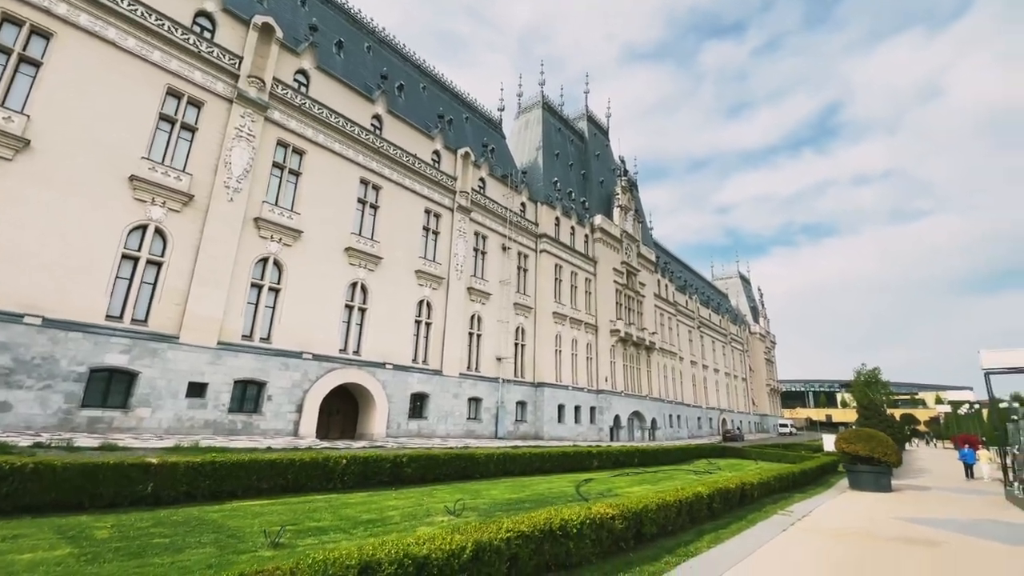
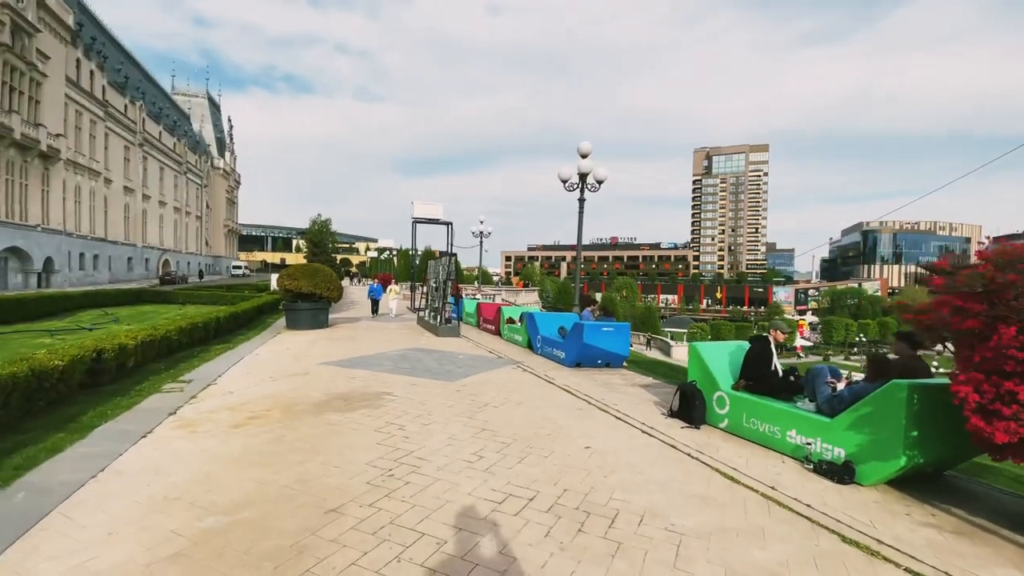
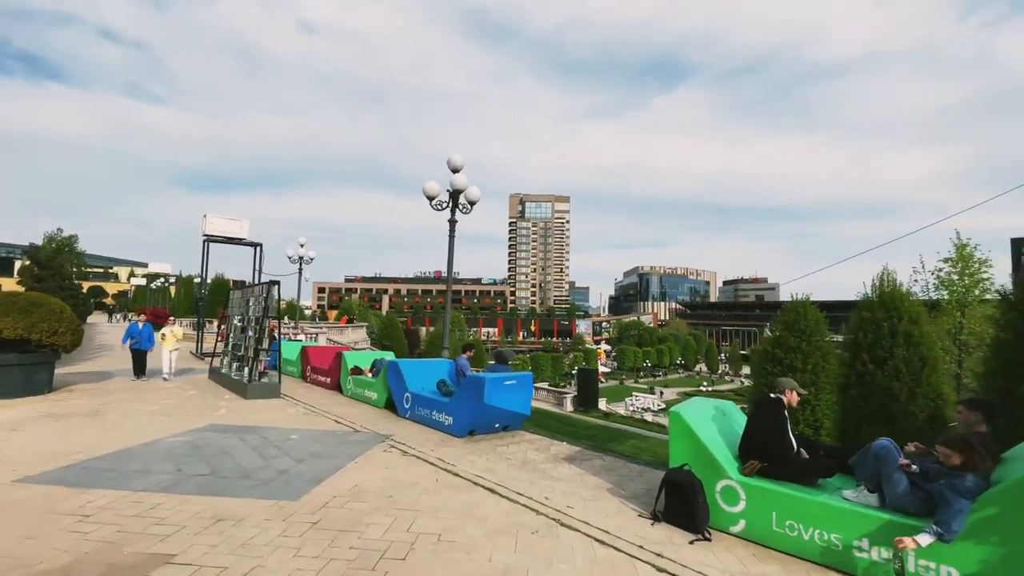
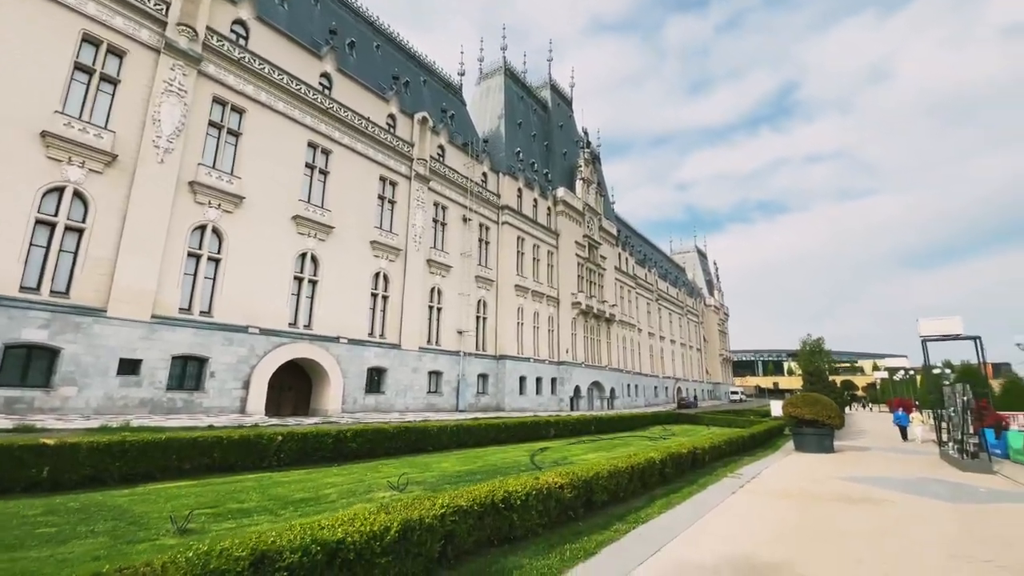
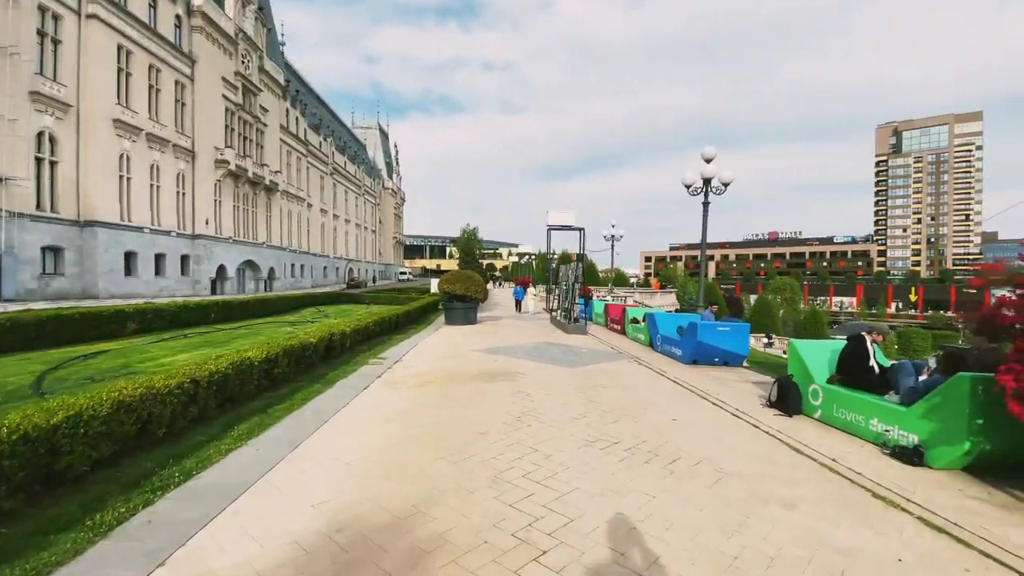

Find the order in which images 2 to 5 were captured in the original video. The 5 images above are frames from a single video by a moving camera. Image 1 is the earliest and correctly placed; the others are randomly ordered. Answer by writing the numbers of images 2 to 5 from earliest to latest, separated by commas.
4, 5, 2, 3
